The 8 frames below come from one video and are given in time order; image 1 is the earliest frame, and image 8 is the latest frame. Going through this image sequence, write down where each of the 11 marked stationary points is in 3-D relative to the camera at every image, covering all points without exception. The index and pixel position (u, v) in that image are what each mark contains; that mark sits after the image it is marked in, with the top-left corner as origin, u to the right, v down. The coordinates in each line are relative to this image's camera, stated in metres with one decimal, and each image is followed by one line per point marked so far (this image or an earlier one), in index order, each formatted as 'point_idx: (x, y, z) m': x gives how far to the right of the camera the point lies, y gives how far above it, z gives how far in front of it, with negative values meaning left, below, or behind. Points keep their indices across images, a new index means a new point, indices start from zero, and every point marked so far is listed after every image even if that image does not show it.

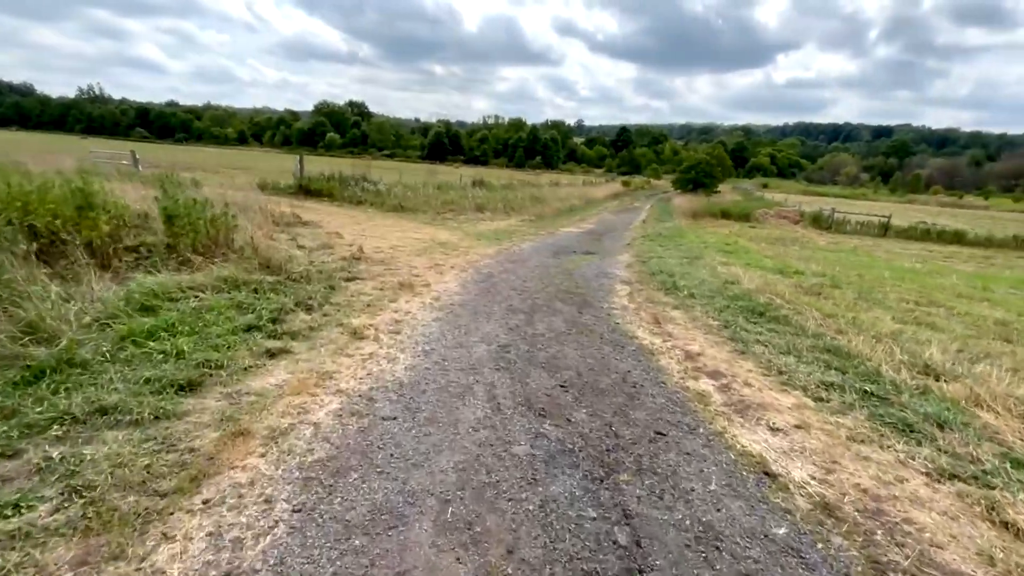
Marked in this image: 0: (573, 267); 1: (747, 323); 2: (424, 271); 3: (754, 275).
0: (+1.5, +0.5, +12.0) m
1: (+3.4, -0.5, +6.9) m
2: (-1.7, +0.3, +9.1) m
3: (+5.4, +0.3, +10.7) m
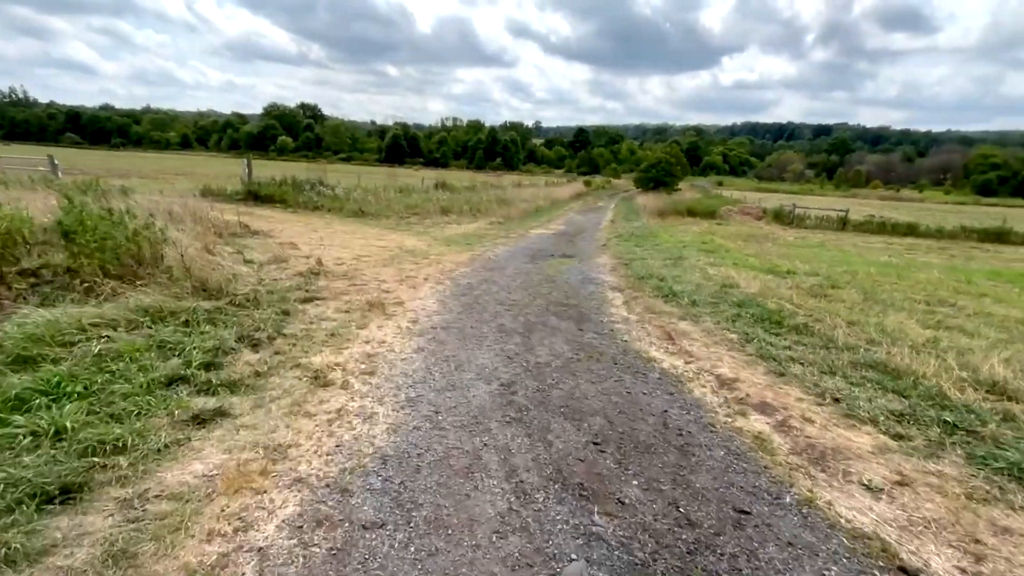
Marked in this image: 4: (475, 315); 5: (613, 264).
0: (+1.0, +0.3, +11.1) m
1: (+3.3, -0.6, +6.1) m
2: (-2.0, 0.0, +8.0) m
3: (+5.0, +0.2, +10.1) m
4: (-0.5, -0.4, +6.4) m
5: (+2.8, +0.6, +13.1) m
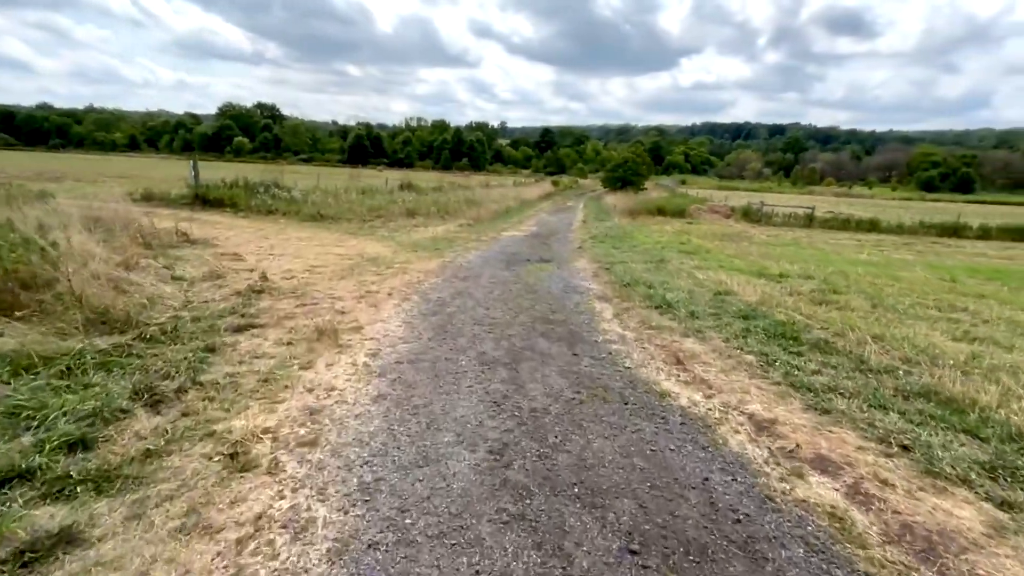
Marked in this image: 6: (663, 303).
0: (+0.5, +0.1, +10.1) m
1: (+3.1, -0.8, +5.3) m
2: (-2.3, -0.2, +6.8) m
3: (+4.5, +0.1, +9.4) m
4: (-0.7, -0.6, +5.4) m
5: (+2.1, +0.5, +12.2) m
6: (+2.6, -0.3, +8.0) m
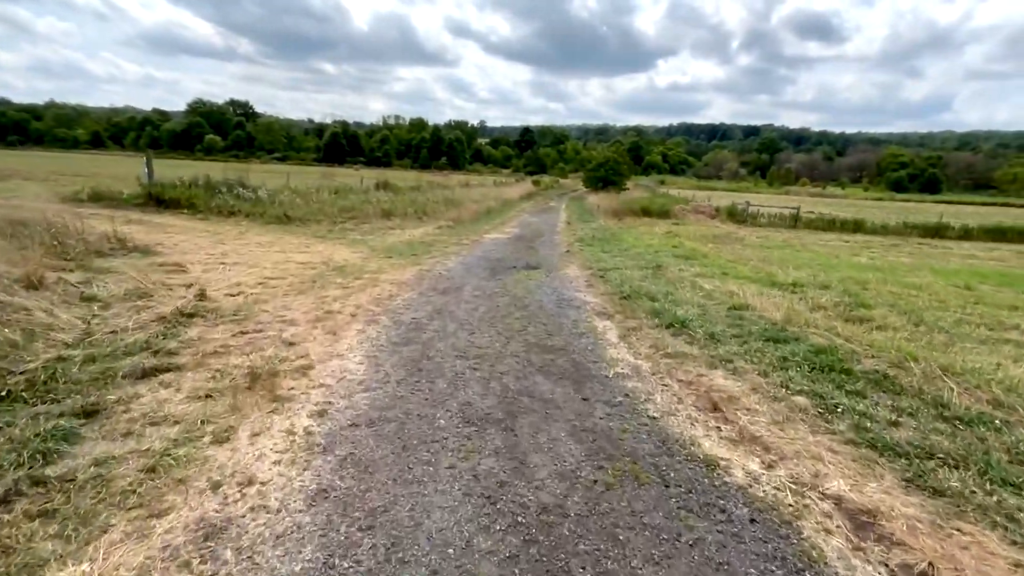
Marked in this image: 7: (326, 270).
0: (+0.2, -0.1, +9.0) m
1: (+3.1, -1.0, +4.3) m
2: (-2.4, -0.5, +5.6) m
3: (+4.3, -0.1, +8.4) m
4: (-0.8, -0.9, +4.2) m
5: (+1.7, +0.2, +11.1) m
6: (+2.4, -0.5, +6.9) m
7: (-3.9, +0.4, +9.9) m
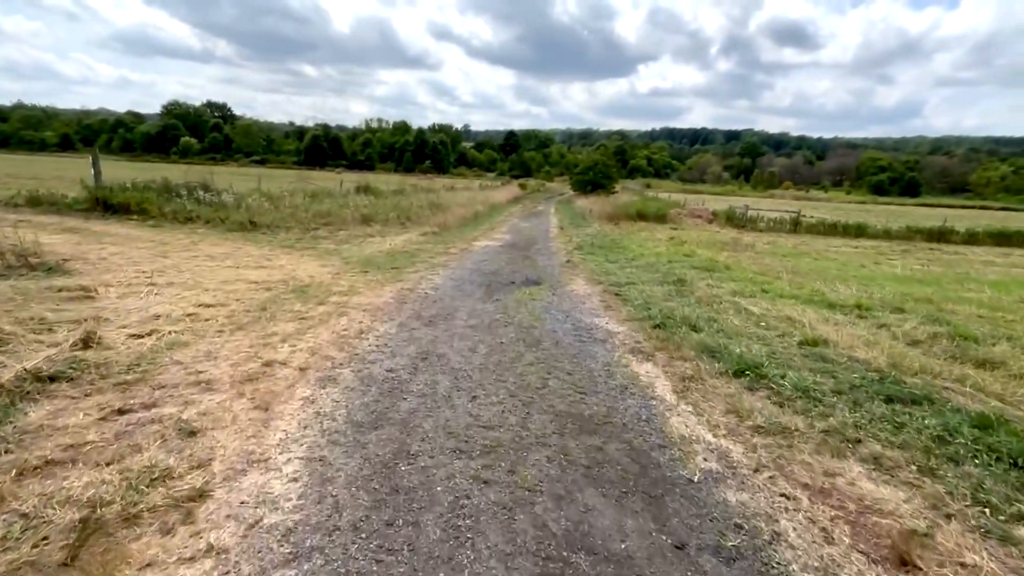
0: (+0.3, -0.5, +7.2) m
1: (+3.3, -1.3, +2.6) m
2: (-2.2, -0.9, +3.7) m
3: (+4.4, -0.5, +6.7) m
4: (-0.5, -1.2, +2.3) m
5: (+1.7, -0.2, +9.4) m
6: (+2.5, -0.9, +5.2) m
7: (-3.9, -0.1, +8.0) m
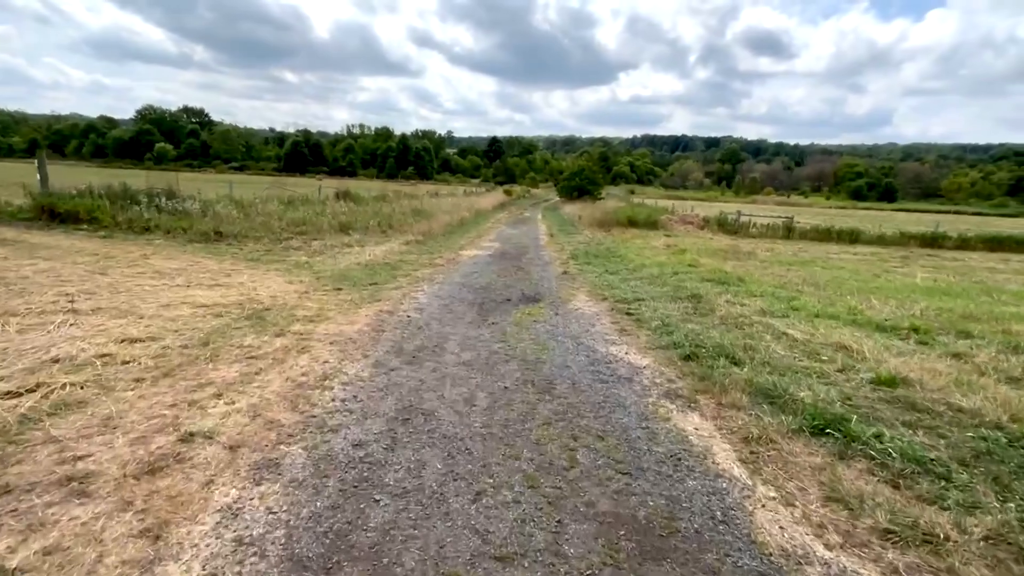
0: (+0.3, -0.8, +5.9) m
1: (+3.5, -1.6, +1.4) m
2: (-2.1, -1.2, +2.4) m
3: (+4.4, -0.8, +5.6) m
4: (-0.3, -1.5, +1.1) m
5: (+1.7, -0.5, +8.2) m
6: (+2.6, -1.1, +4.0) m
7: (-3.9, -0.4, +6.6) m
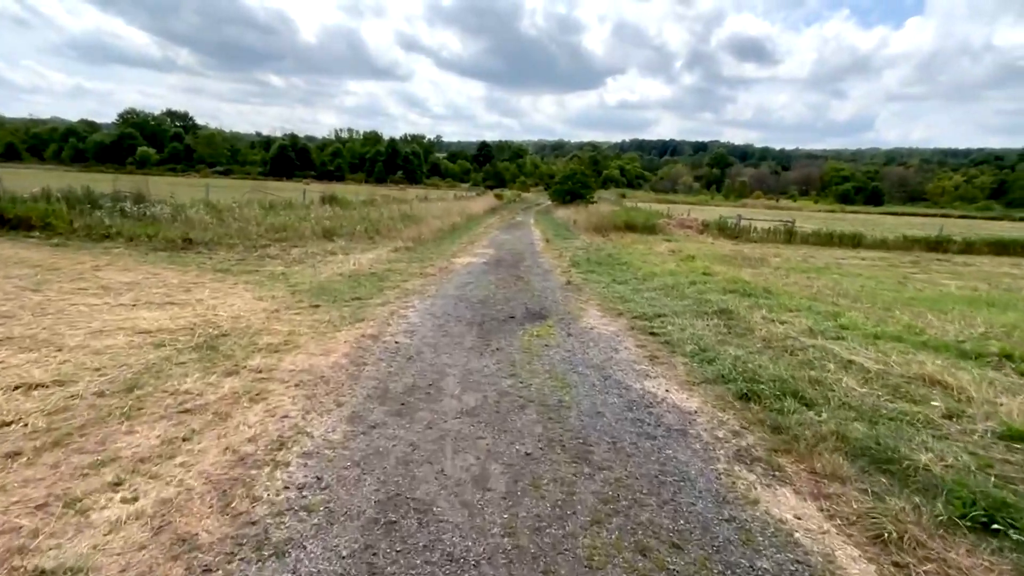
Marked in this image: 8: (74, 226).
0: (+0.4, -1.1, +4.7) m
1: (+3.7, -1.7, +0.3) m
2: (-1.9, -1.4, +1.1) m
3: (+4.6, -1.0, +4.5) m
4: (-0.1, -1.7, -0.2) m
5: (+1.8, -0.8, +7.0) m
6: (+2.8, -1.3, +2.8) m
7: (-3.8, -0.7, +5.3) m
8: (-13.5, +1.9, +14.5) m
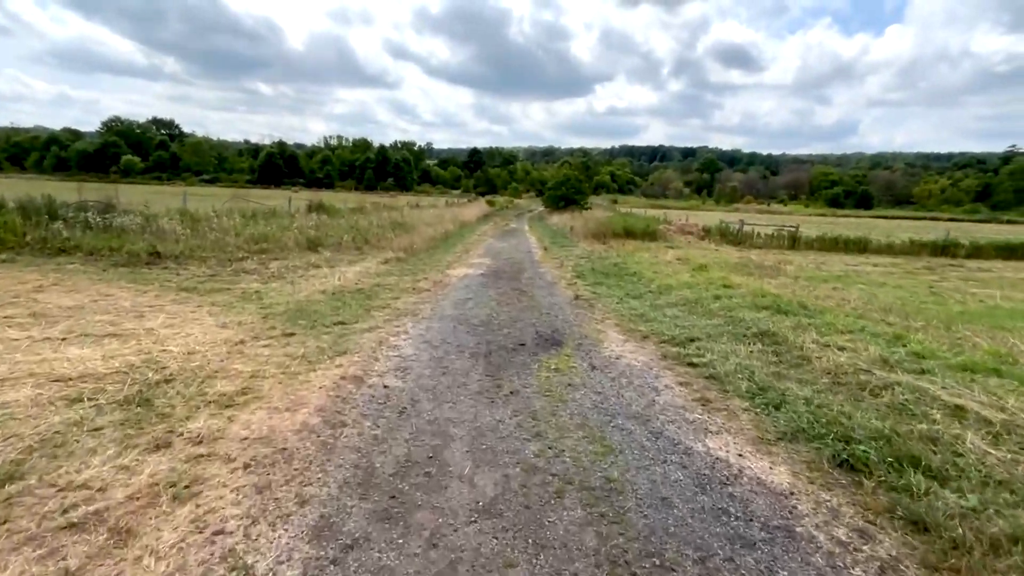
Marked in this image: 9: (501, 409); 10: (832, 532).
0: (+0.7, -1.4, +3.5) m
1: (+4.0, -1.9, -0.9) m
2: (-1.6, -1.7, -0.2) m
3: (+4.8, -1.2, +3.3) m
4: (+0.2, -1.9, -1.4) m
5: (+2.0, -1.0, +5.8) m
6: (+3.1, -1.6, +1.7) m
7: (-3.6, -1.0, +4.0) m
8: (-13.5, +1.4, +13.1) m
9: (-0.1, -1.2, +4.5) m
10: (+2.0, -1.5, +3.0) m
